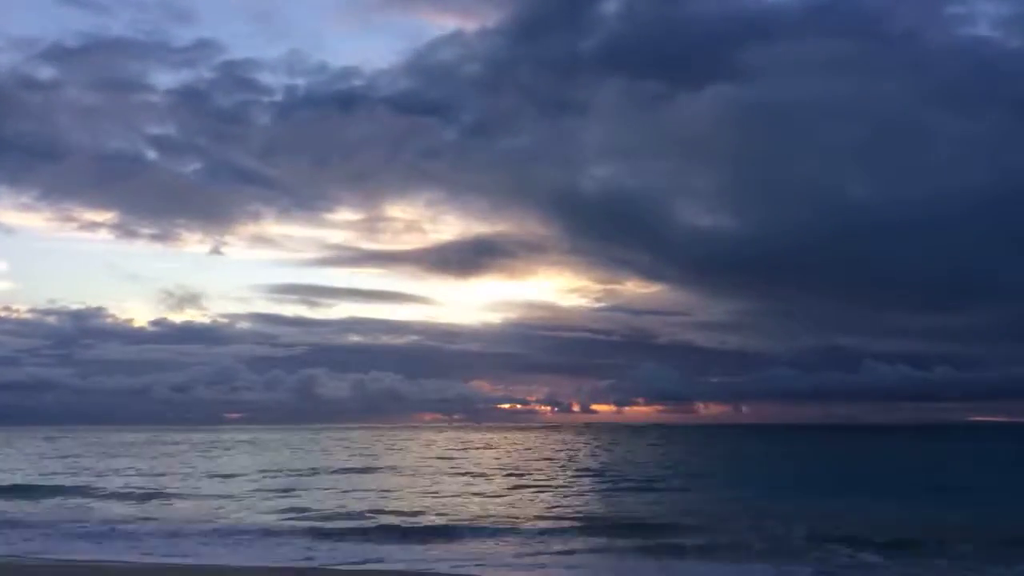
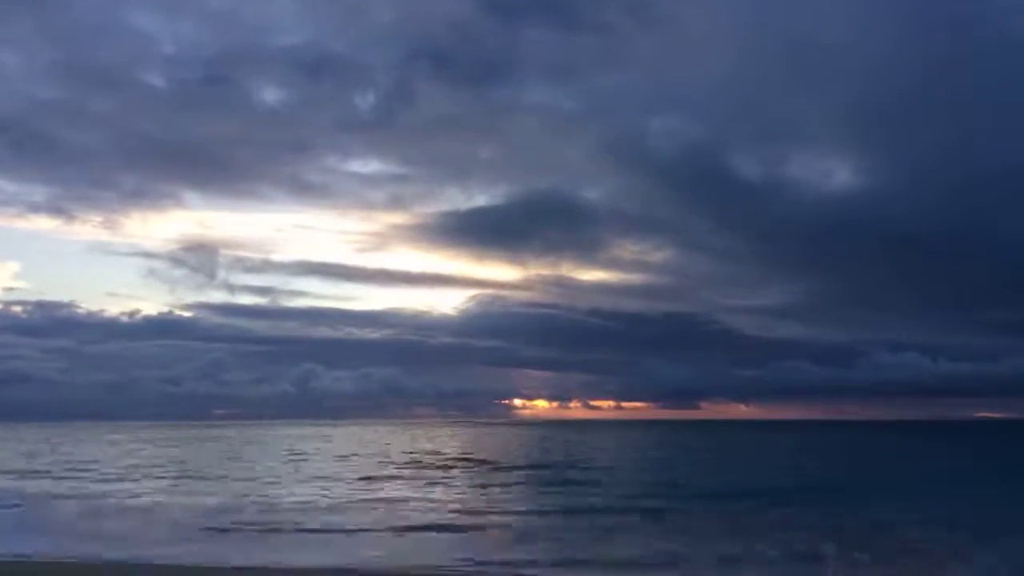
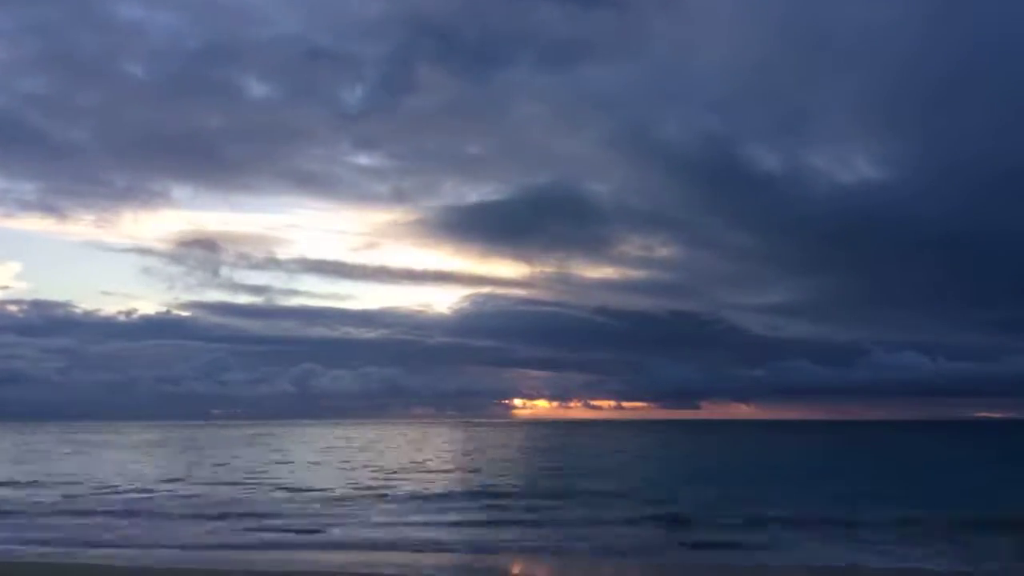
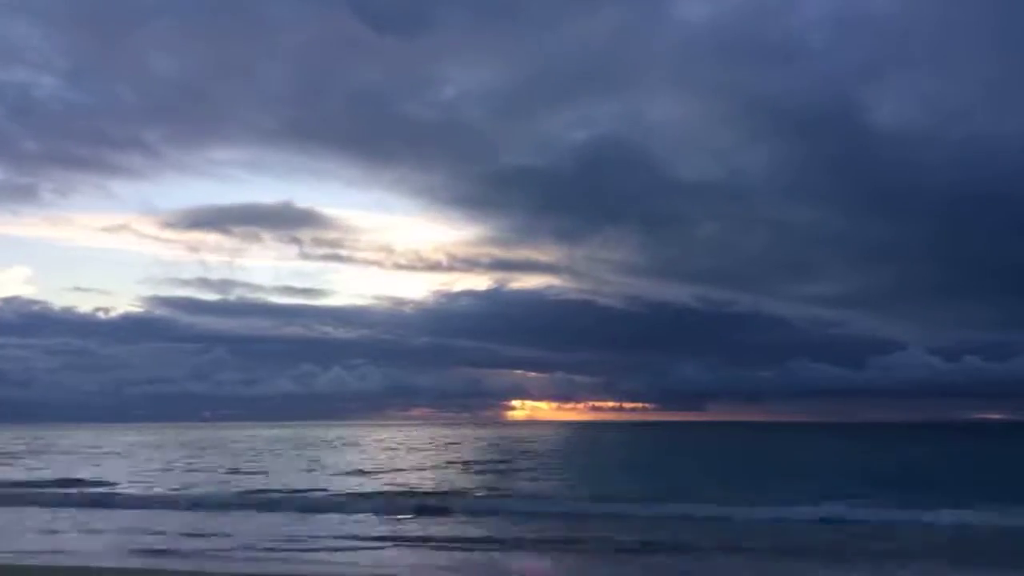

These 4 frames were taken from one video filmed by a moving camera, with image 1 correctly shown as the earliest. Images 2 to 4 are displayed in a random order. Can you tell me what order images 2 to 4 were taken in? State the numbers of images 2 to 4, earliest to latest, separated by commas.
2, 3, 4
